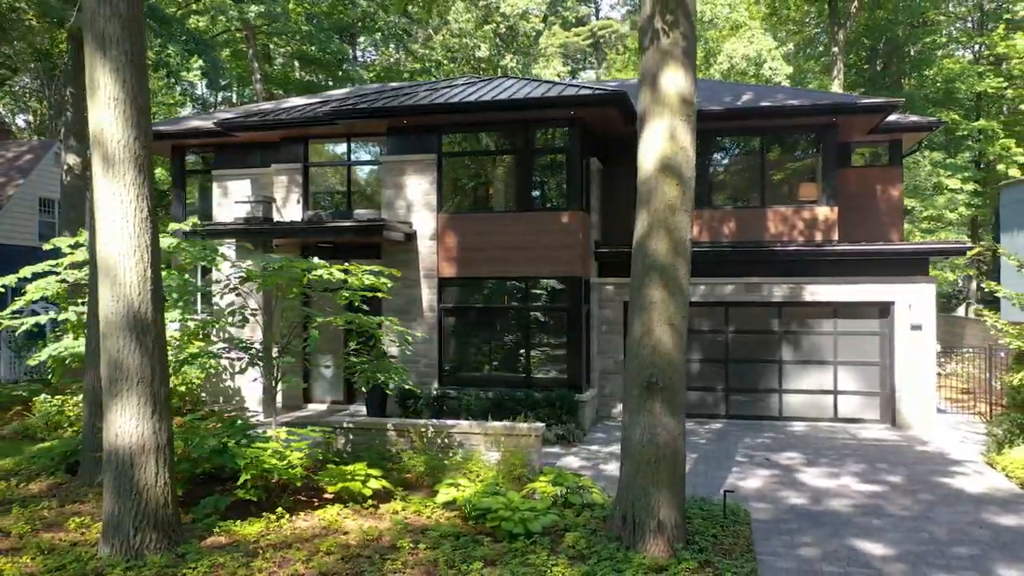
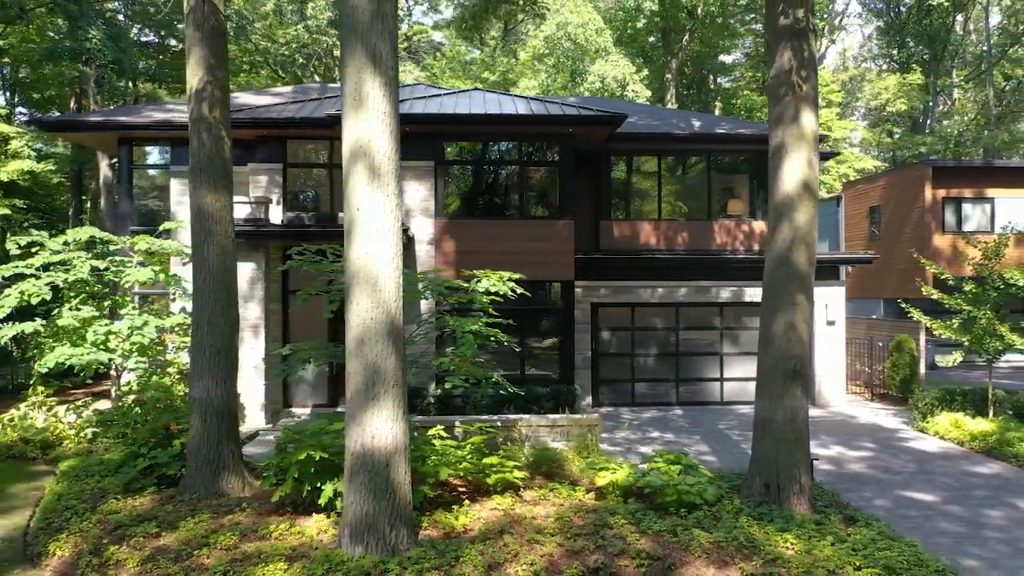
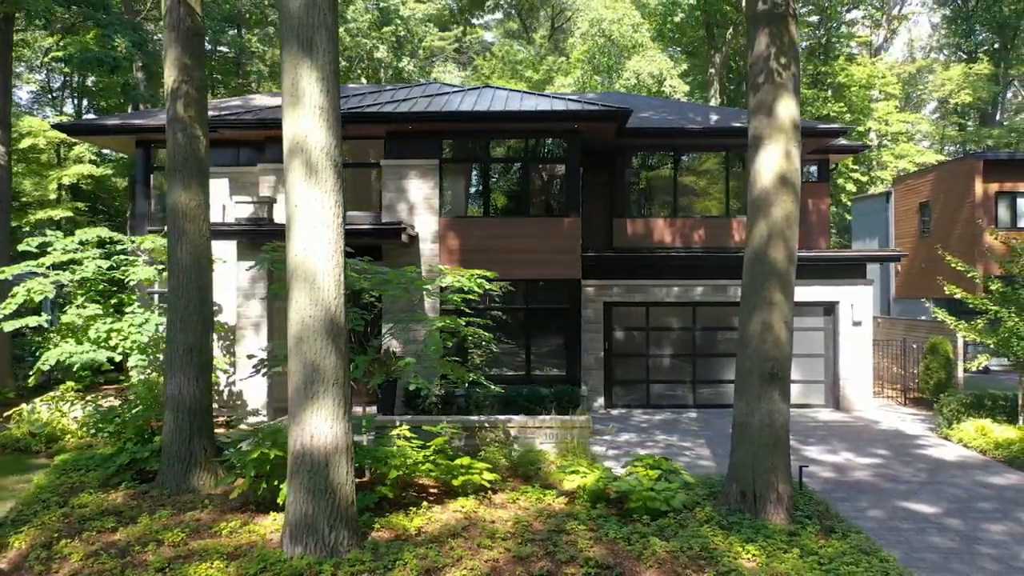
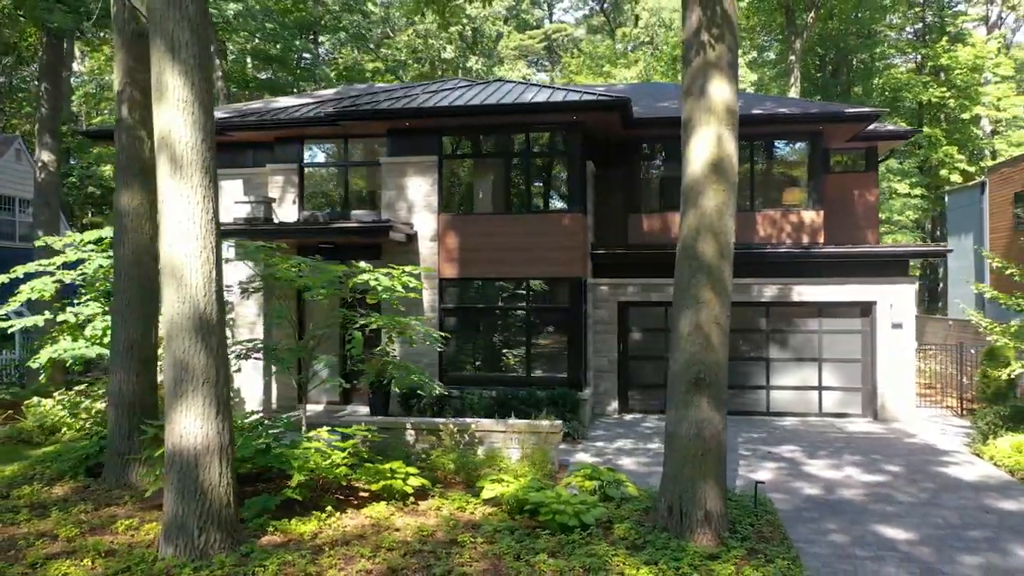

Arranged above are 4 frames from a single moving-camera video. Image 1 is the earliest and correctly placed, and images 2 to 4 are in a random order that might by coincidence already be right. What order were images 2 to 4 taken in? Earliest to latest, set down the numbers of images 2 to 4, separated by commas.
4, 3, 2
